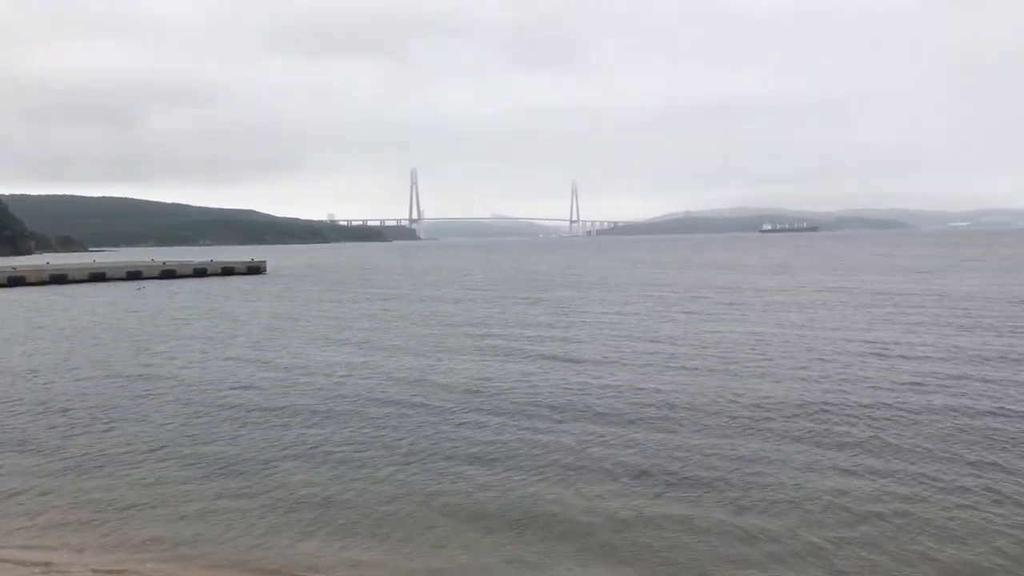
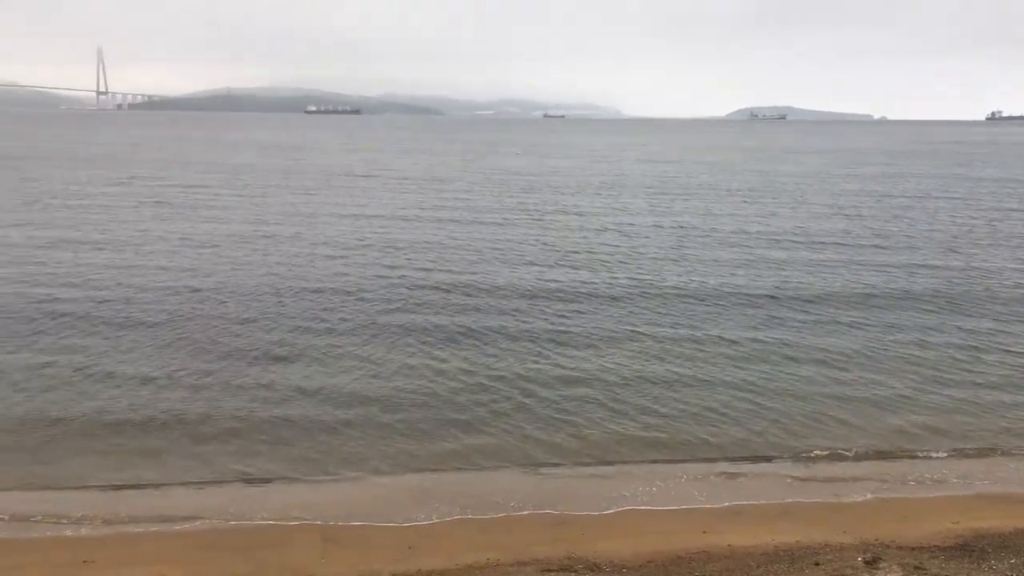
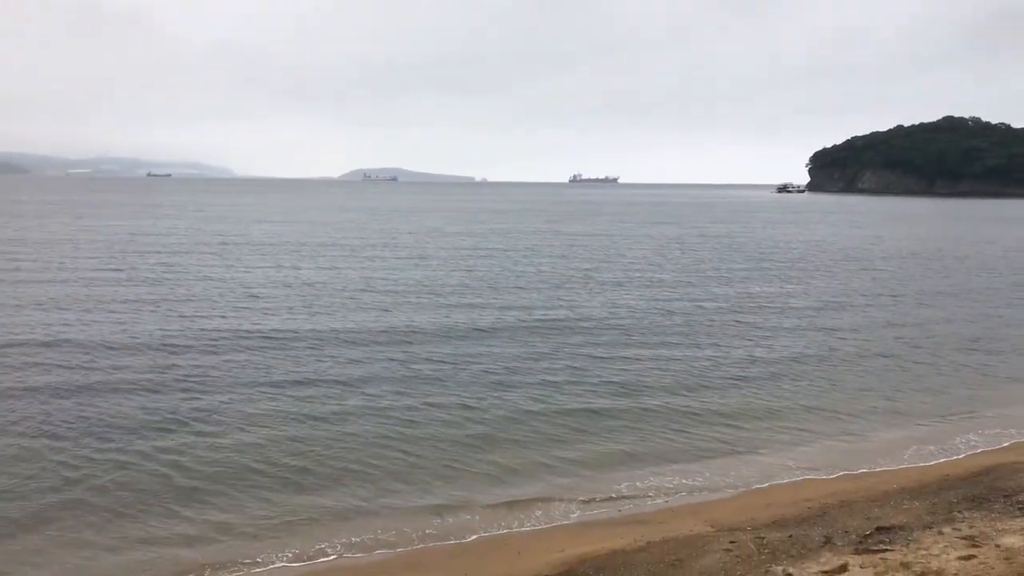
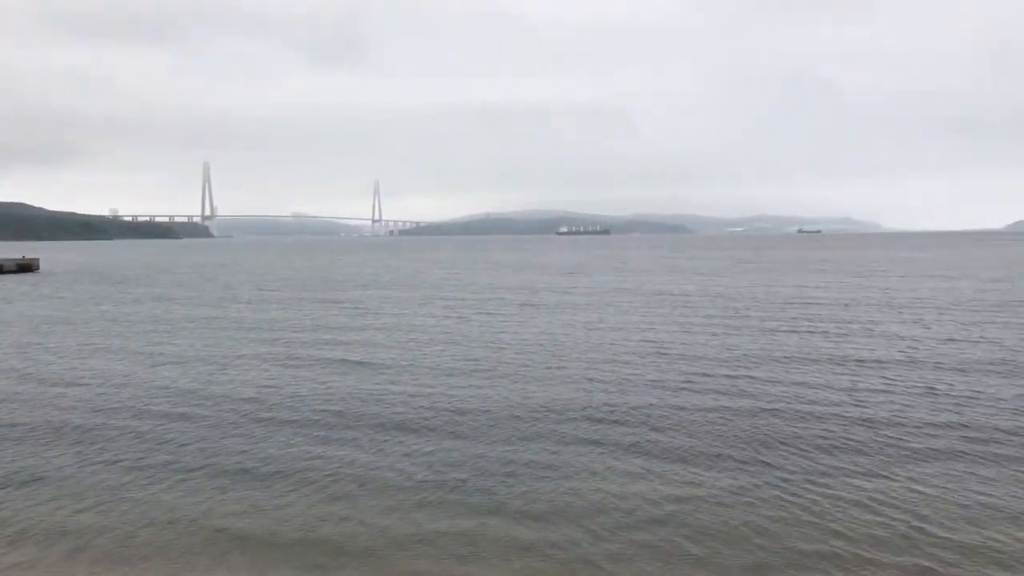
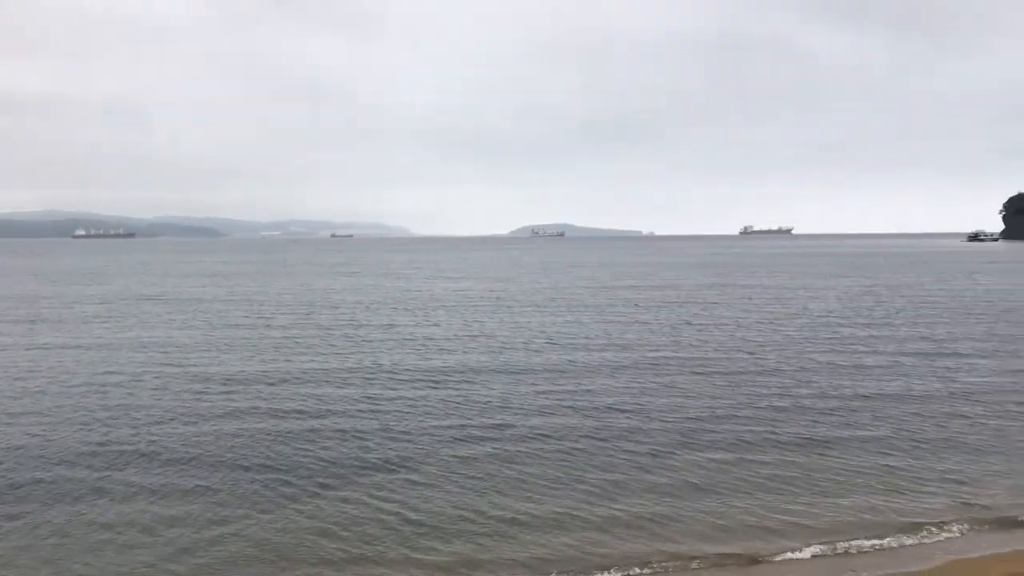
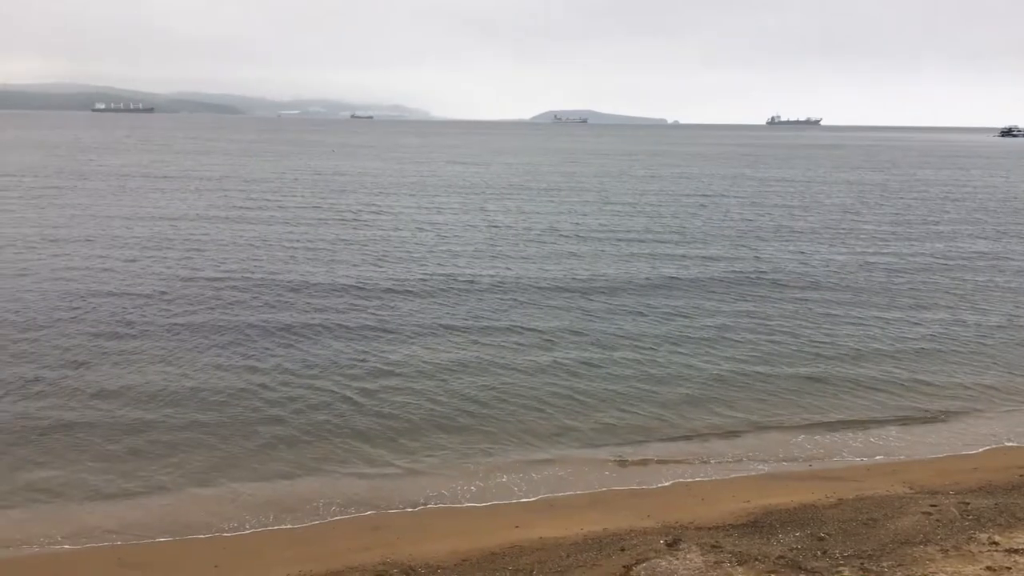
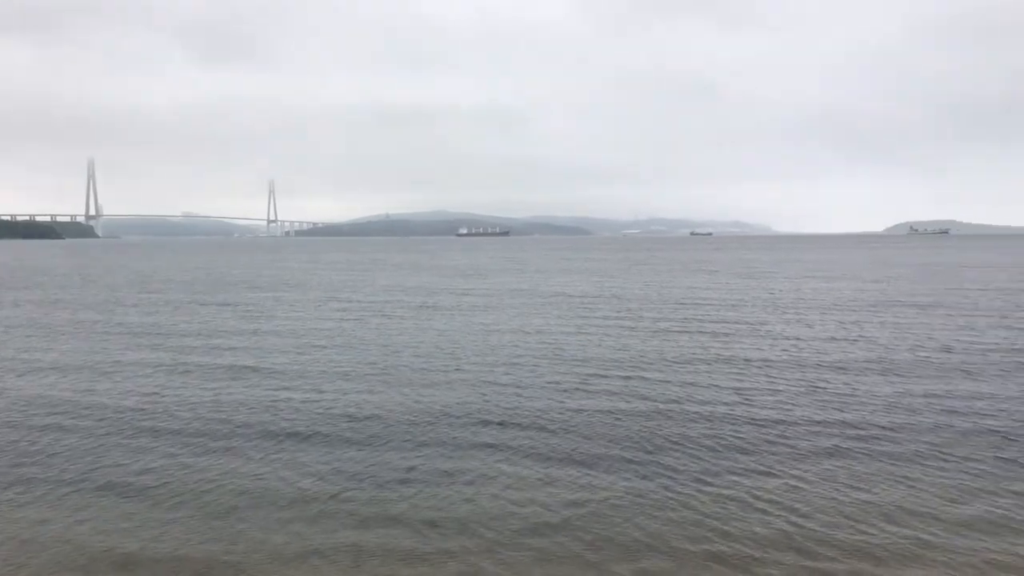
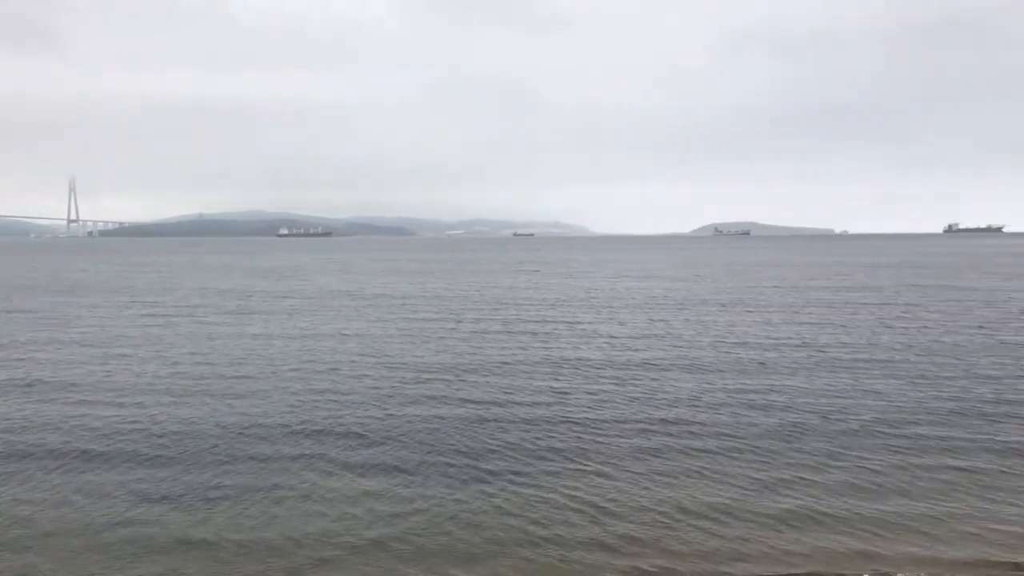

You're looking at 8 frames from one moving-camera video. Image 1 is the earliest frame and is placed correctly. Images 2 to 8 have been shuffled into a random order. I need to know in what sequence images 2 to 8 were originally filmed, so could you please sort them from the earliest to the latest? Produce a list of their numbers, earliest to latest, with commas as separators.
4, 7, 8, 5, 3, 6, 2
